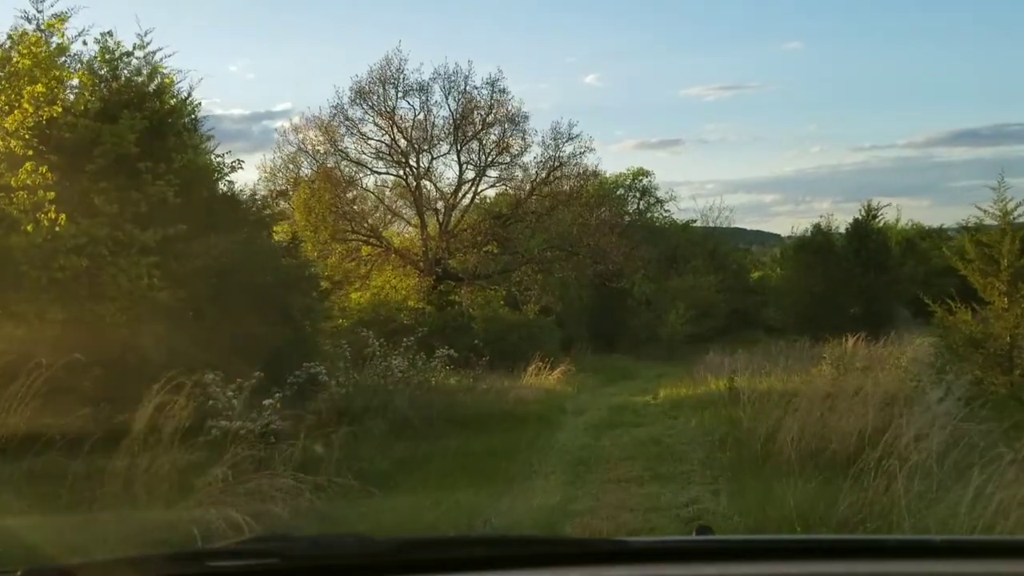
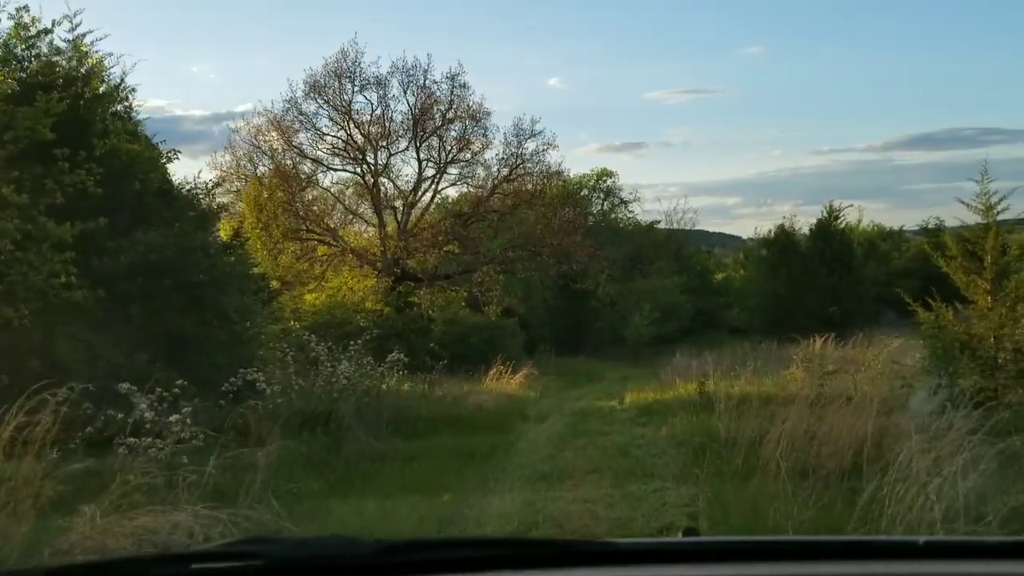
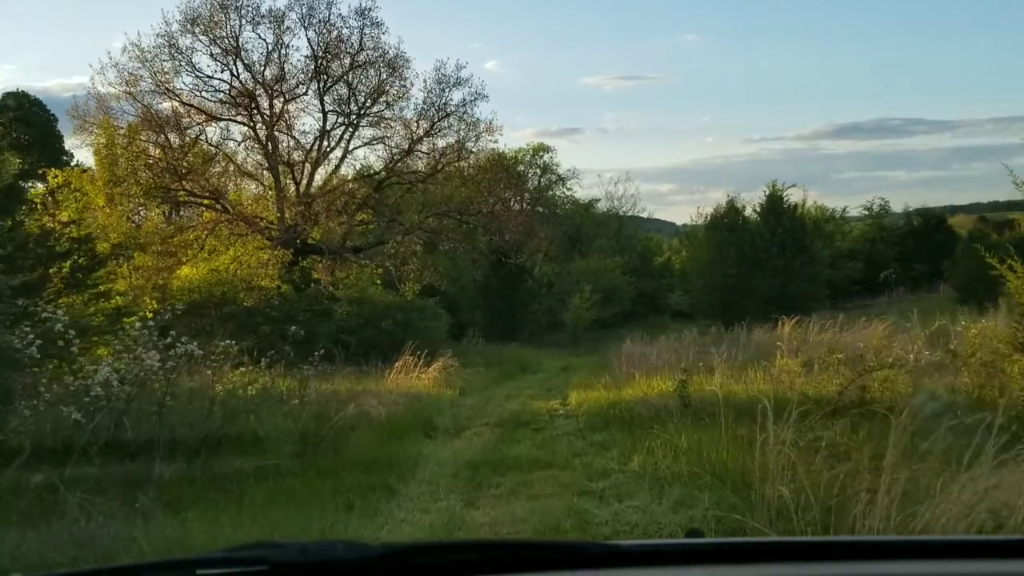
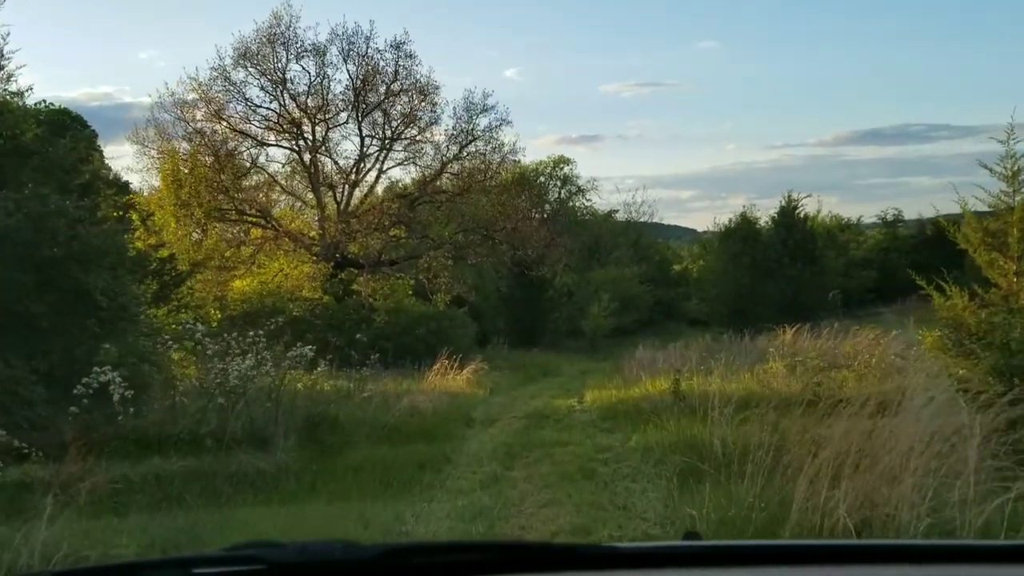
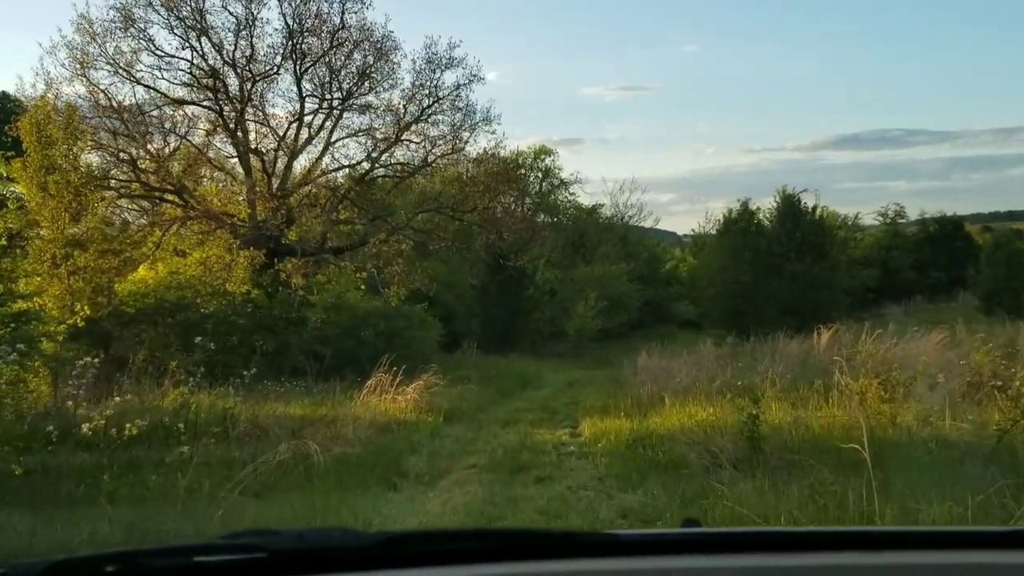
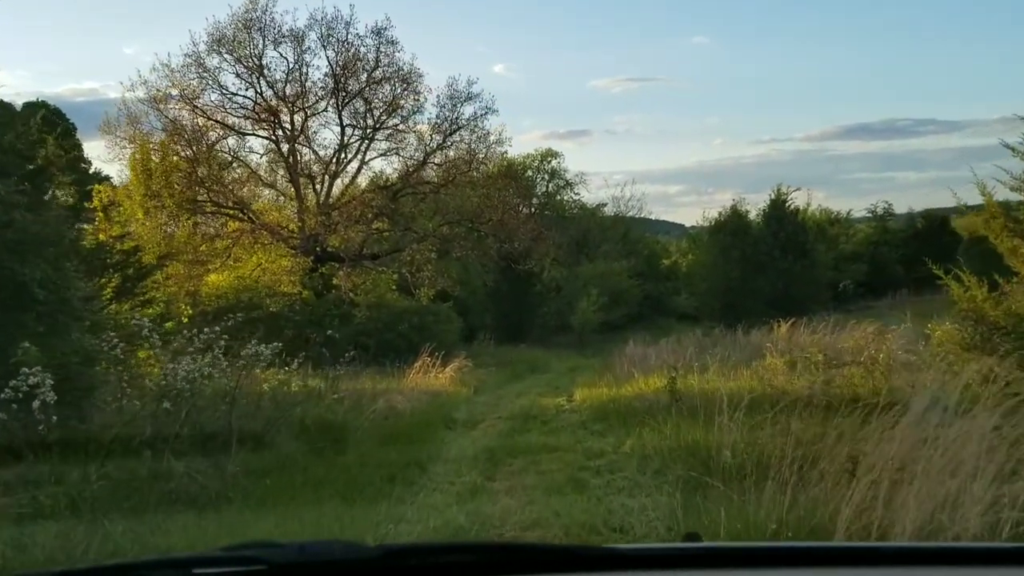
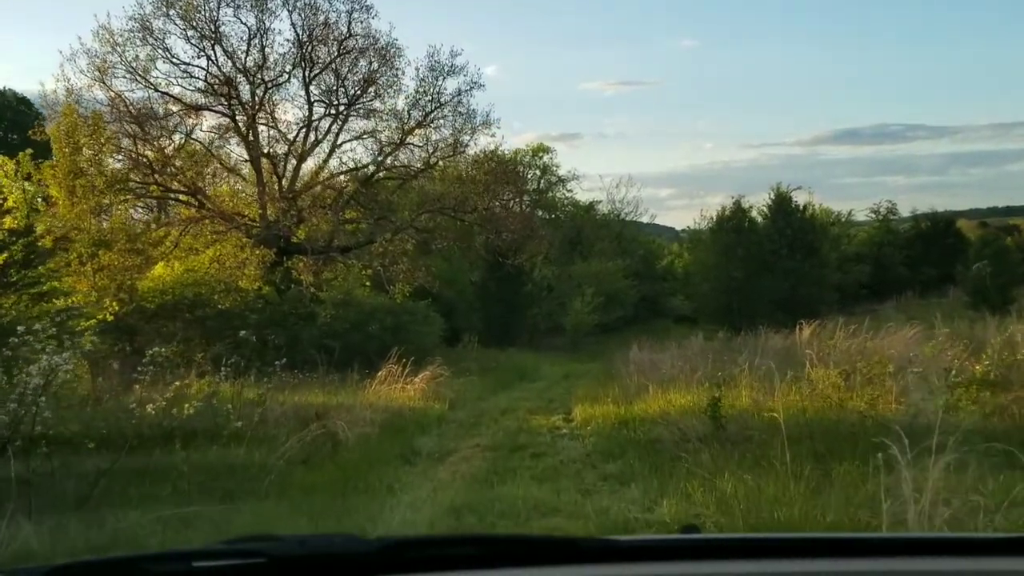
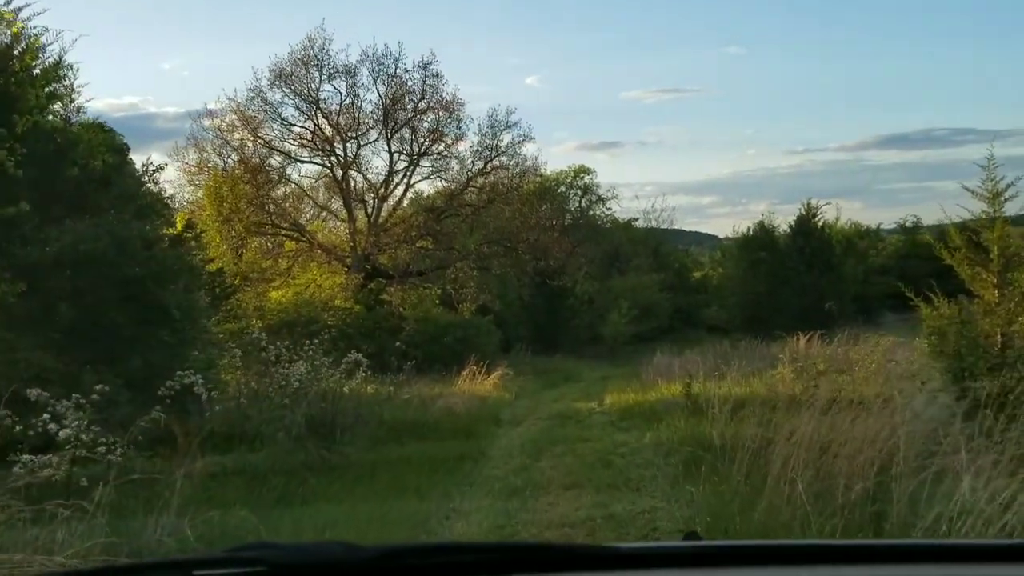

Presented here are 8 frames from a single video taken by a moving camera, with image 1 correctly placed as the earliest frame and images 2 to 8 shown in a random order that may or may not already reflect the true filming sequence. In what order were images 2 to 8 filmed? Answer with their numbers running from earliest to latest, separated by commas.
2, 8, 4, 6, 3, 7, 5
